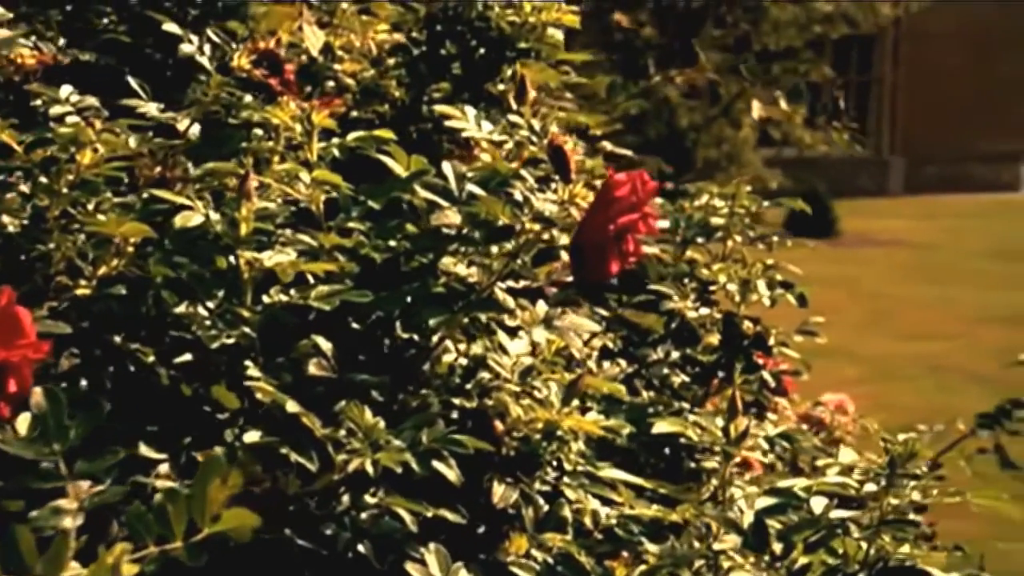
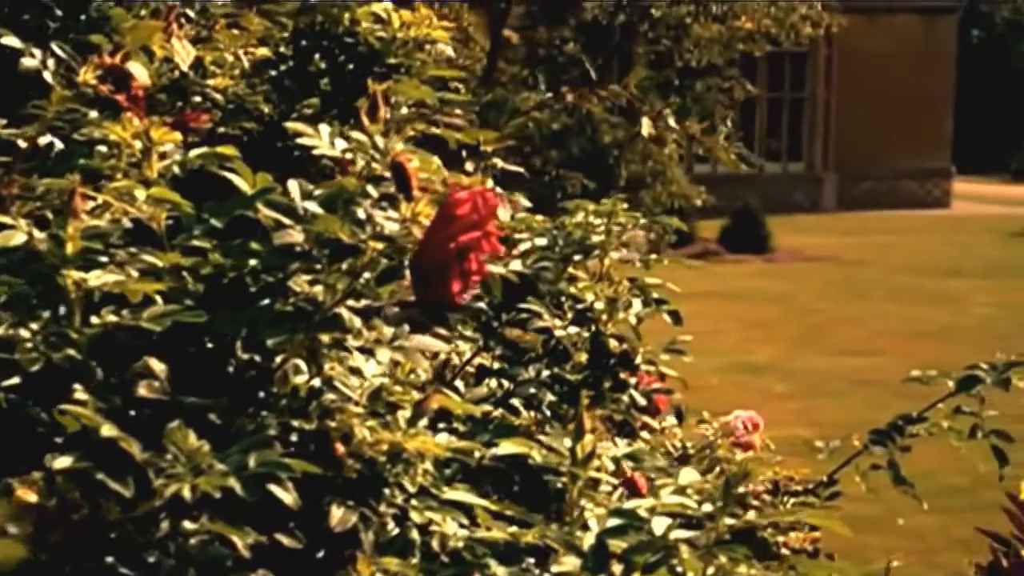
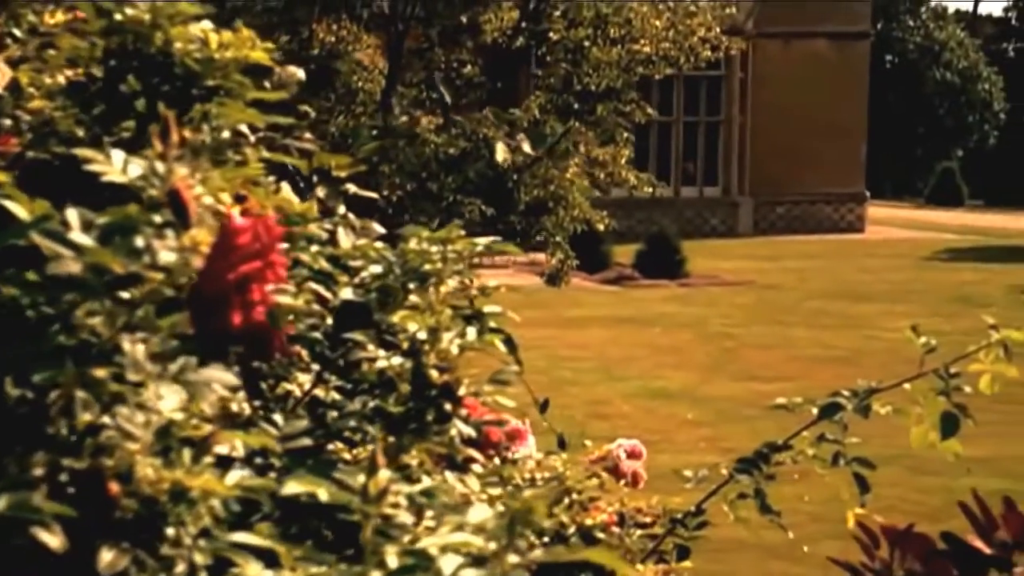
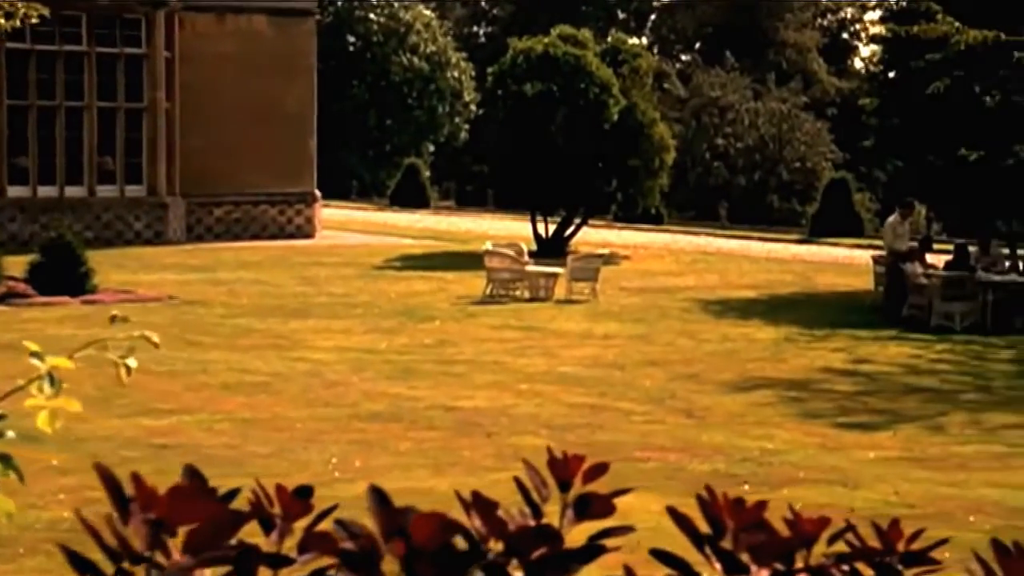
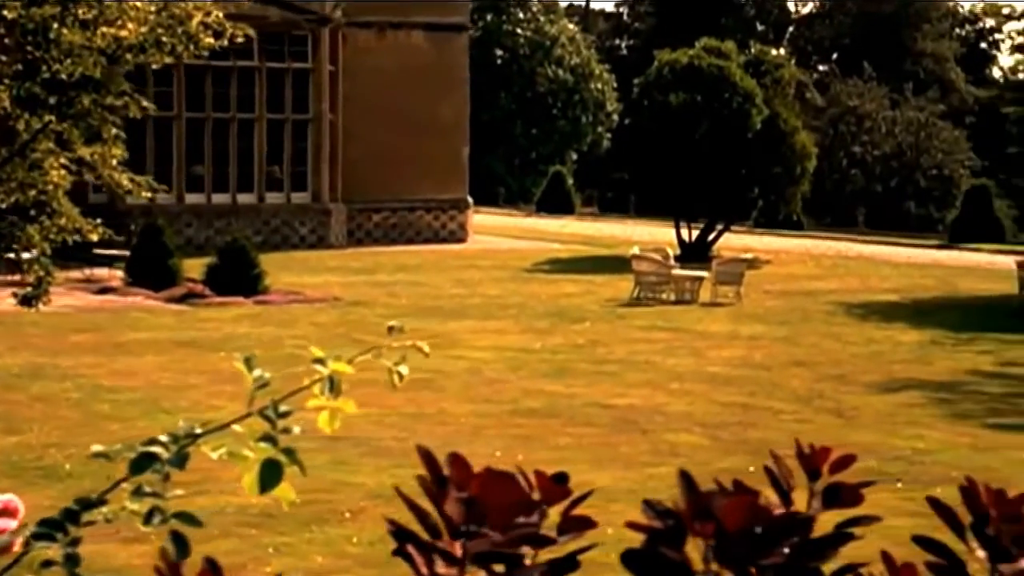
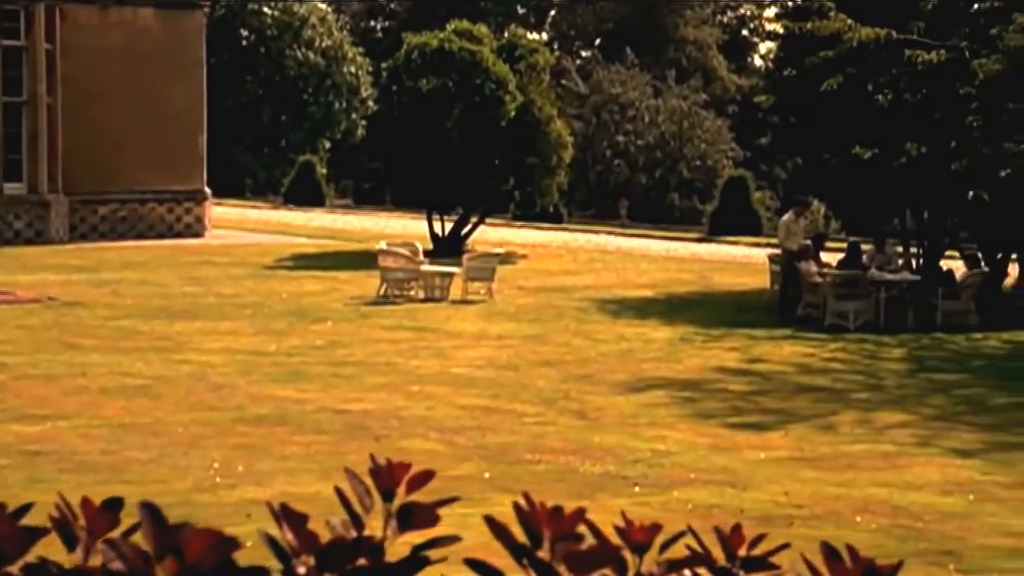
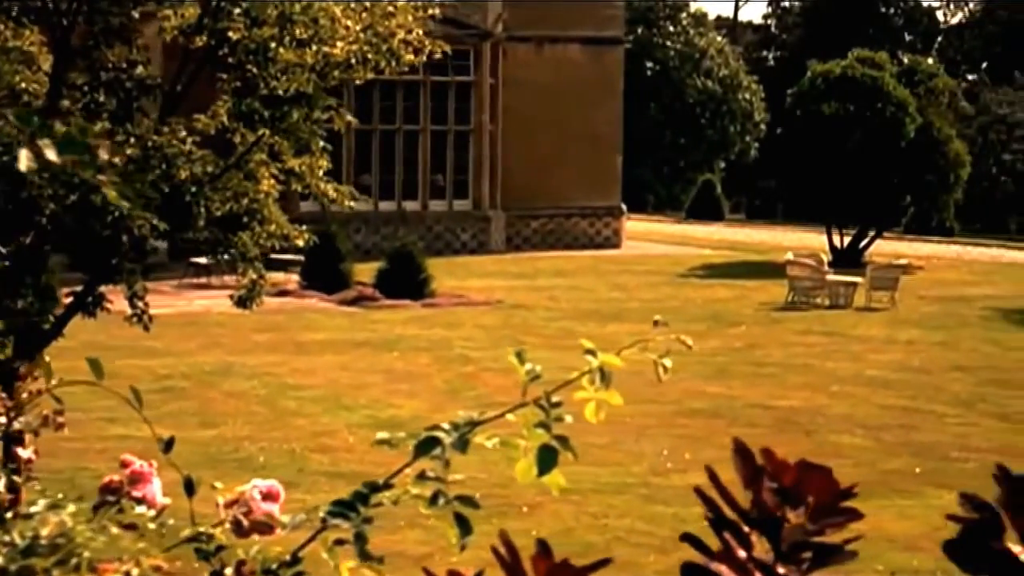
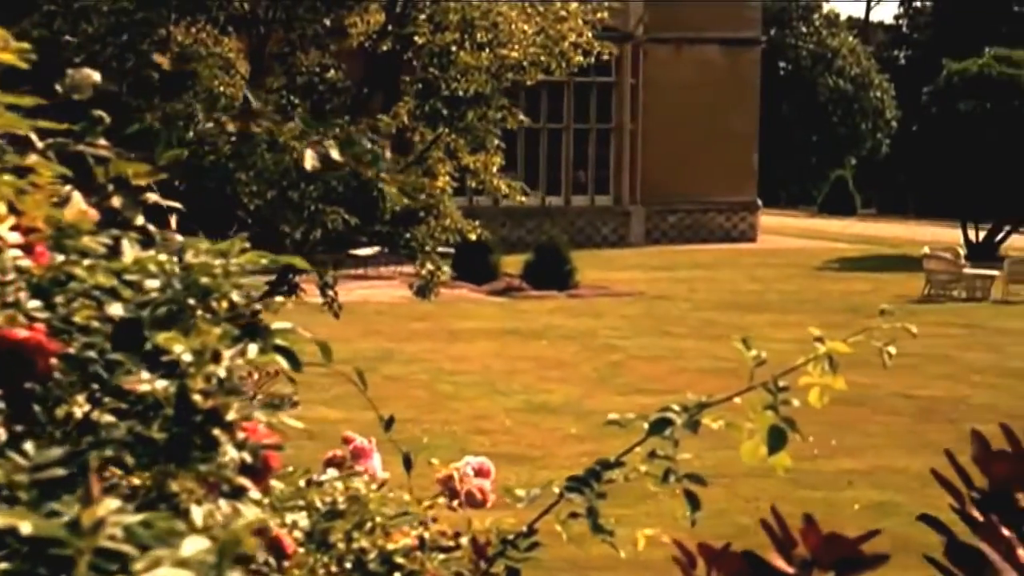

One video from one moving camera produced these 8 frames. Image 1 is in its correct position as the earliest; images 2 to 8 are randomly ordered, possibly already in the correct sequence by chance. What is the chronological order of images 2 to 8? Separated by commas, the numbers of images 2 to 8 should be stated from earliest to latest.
2, 3, 8, 7, 5, 4, 6
